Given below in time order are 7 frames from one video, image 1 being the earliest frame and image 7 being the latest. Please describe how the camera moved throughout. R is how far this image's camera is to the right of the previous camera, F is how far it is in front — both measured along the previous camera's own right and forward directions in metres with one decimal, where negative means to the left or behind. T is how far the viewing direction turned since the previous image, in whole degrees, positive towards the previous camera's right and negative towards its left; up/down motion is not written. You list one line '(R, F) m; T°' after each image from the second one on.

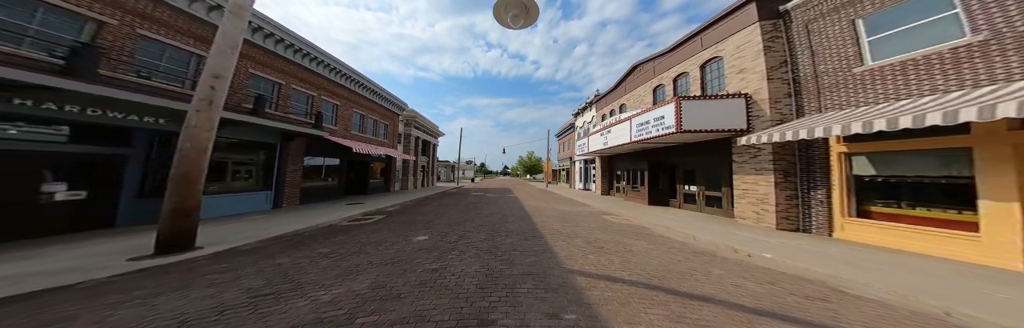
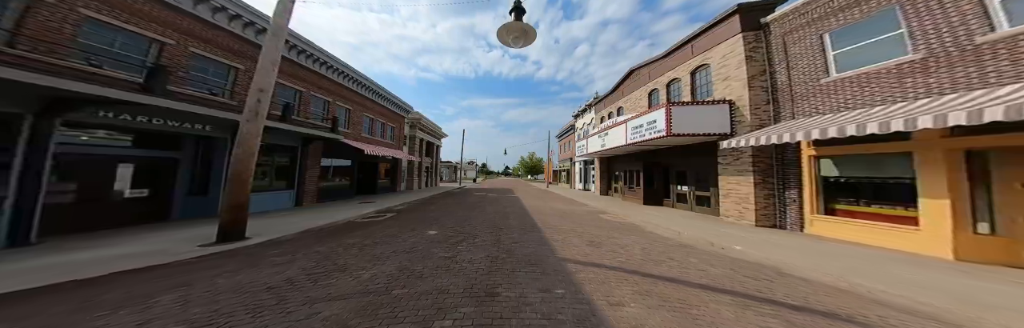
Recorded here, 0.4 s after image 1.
(0.0, -0.8) m; 0°
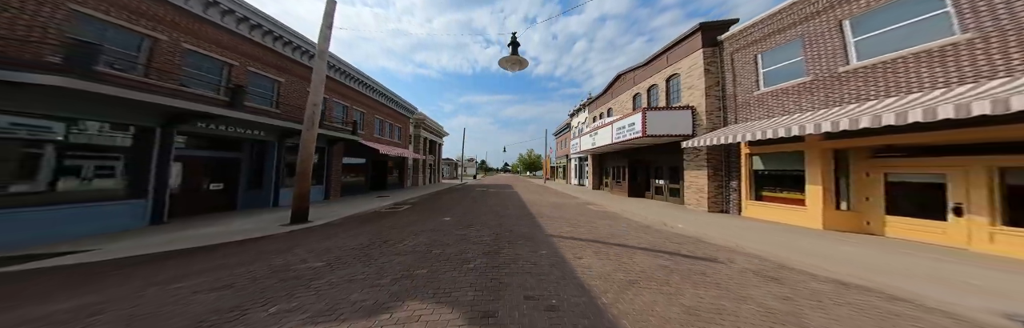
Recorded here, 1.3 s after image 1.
(+0.1, -1.9) m; 0°
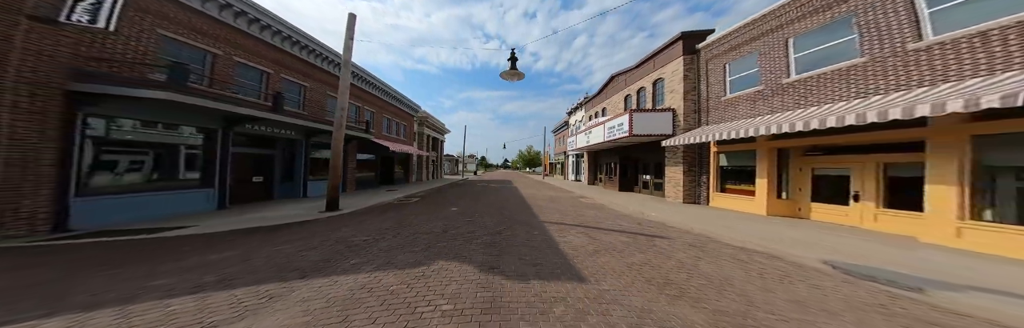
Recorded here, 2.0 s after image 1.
(+0.1, -1.4) m; 0°
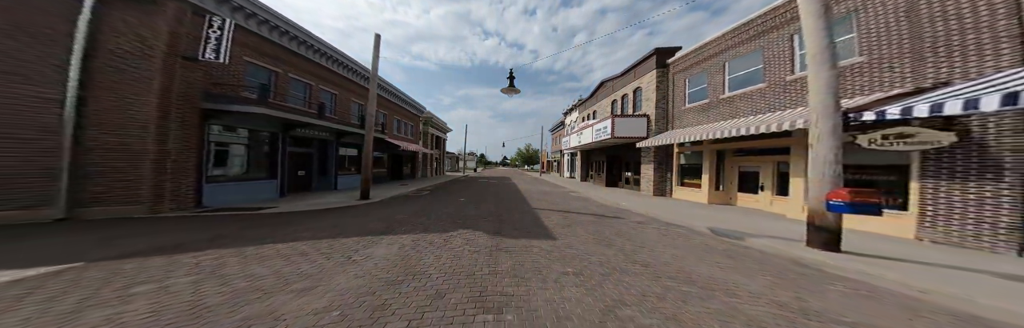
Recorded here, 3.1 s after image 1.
(+0.1, -2.3) m; 0°
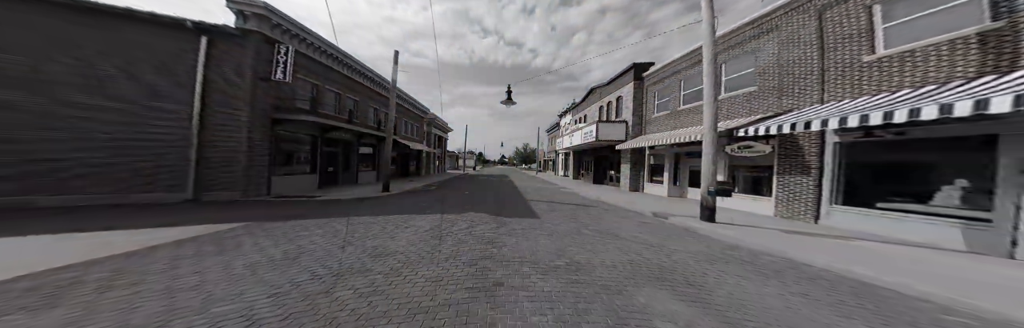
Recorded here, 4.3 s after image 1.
(+0.1, -2.4) m; +1°
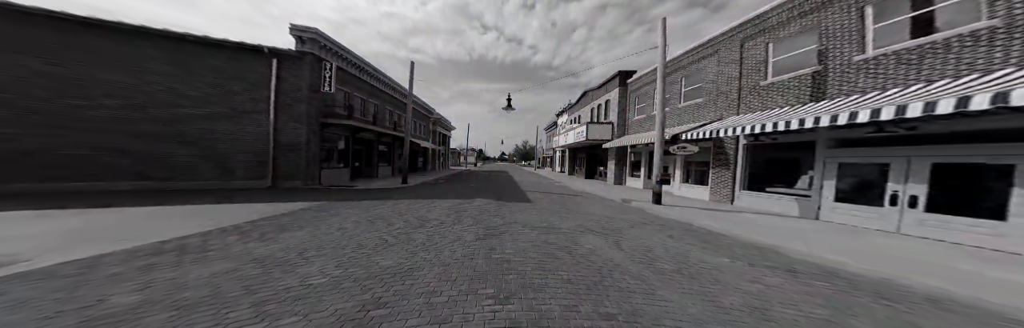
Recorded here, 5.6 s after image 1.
(+0.1, -2.4) m; 0°
